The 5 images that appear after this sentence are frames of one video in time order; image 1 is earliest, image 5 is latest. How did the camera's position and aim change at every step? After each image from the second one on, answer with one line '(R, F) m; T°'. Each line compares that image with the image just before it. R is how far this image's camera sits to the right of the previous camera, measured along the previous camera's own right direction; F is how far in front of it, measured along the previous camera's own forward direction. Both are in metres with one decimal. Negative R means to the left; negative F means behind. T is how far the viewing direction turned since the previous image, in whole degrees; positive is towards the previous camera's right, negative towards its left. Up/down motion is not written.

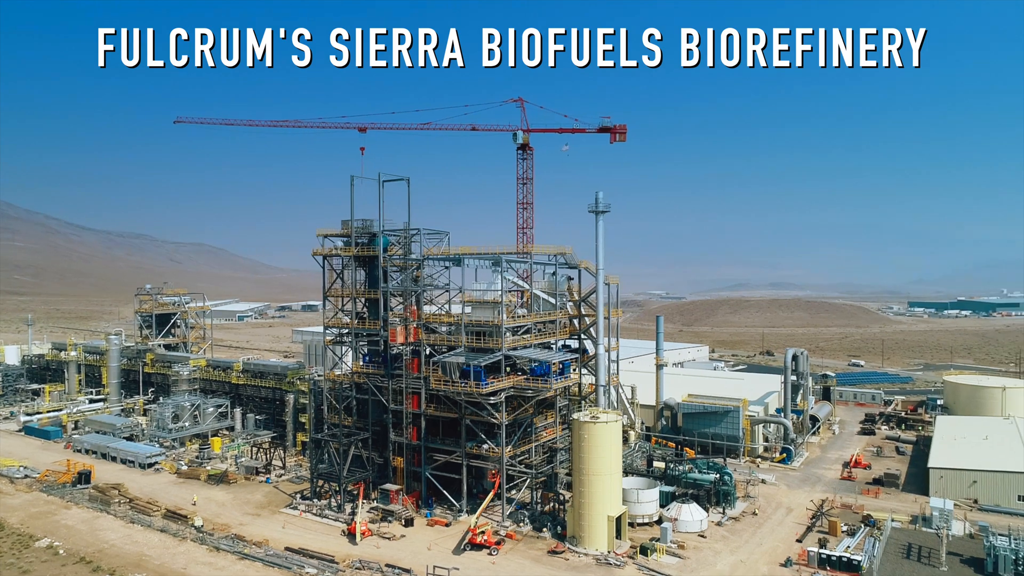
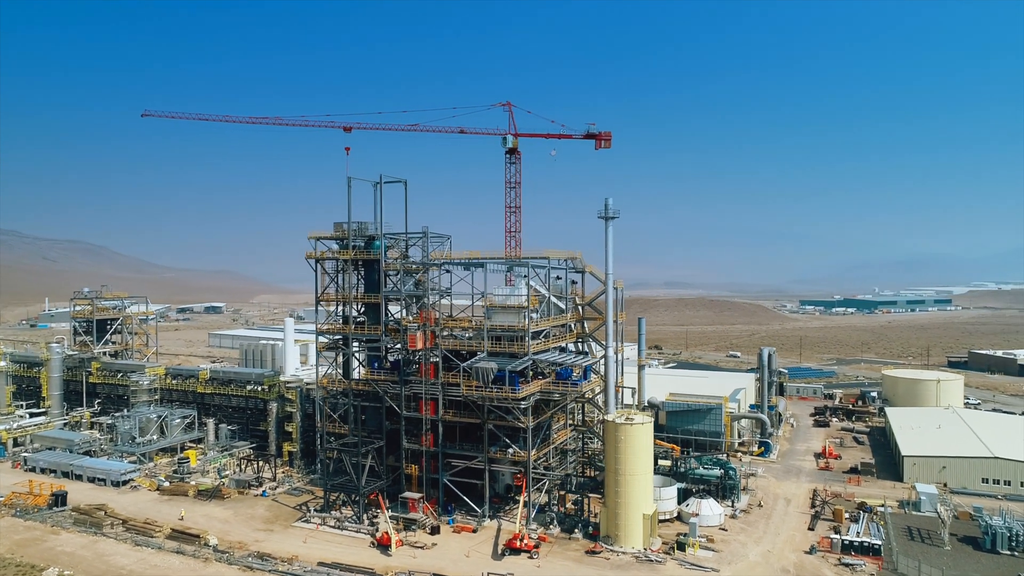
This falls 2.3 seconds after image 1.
(-6.3, +0.2) m; +8°
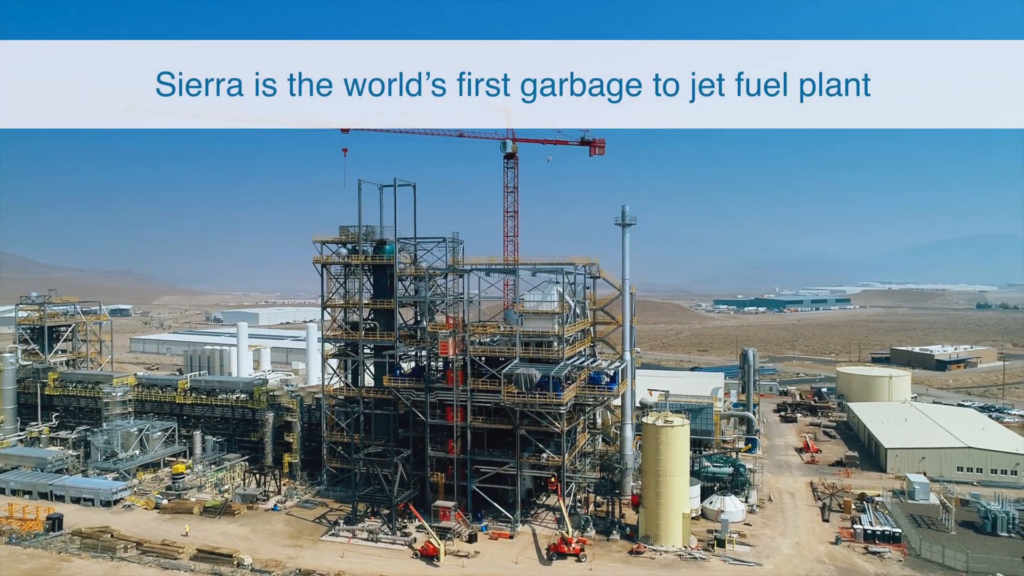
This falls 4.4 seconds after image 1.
(-6.3, +0.2) m; +7°
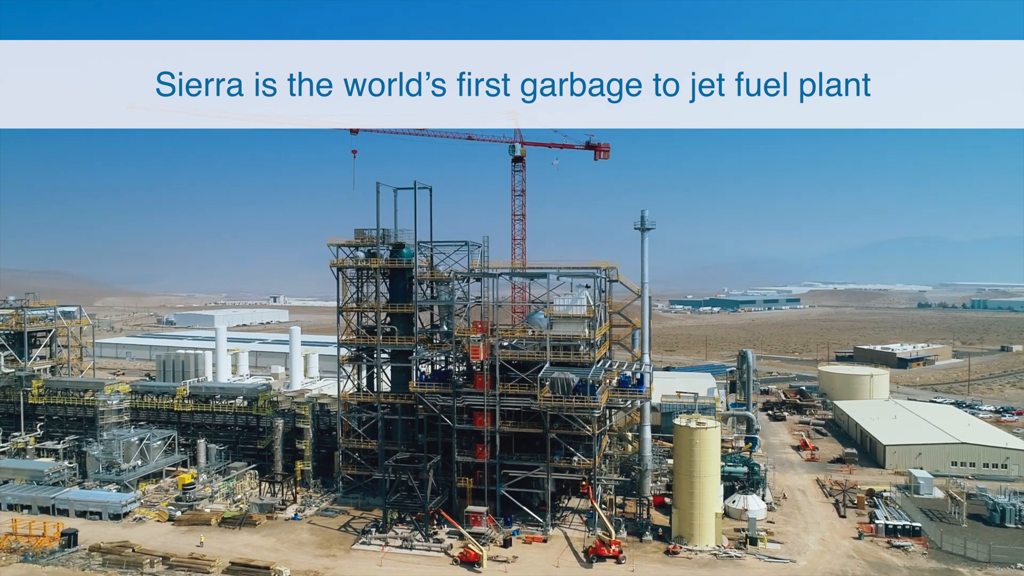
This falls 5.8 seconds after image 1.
(-4.2, +0.1) m; +4°
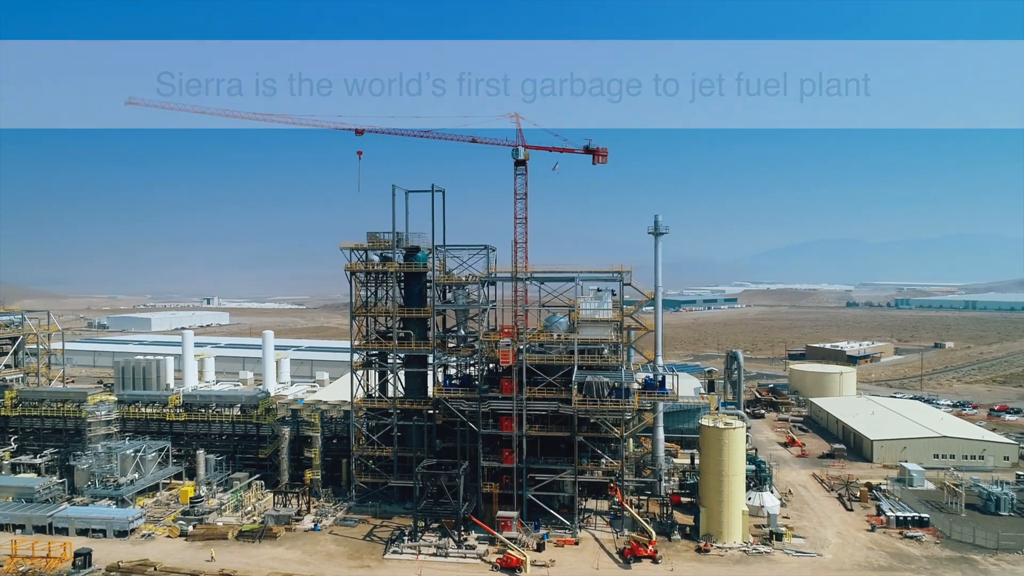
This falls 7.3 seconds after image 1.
(-4.9, +0.1) m; +5°
